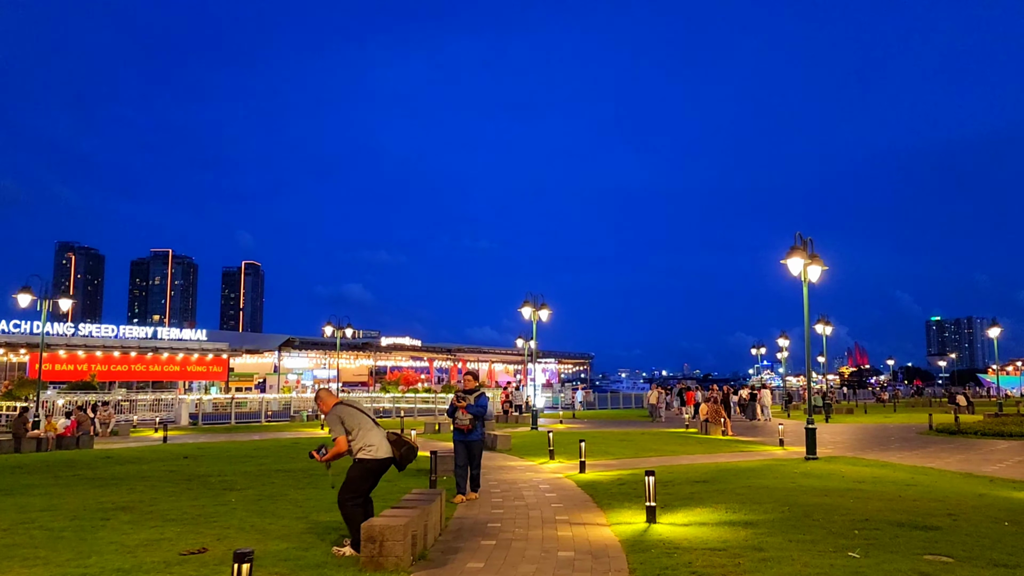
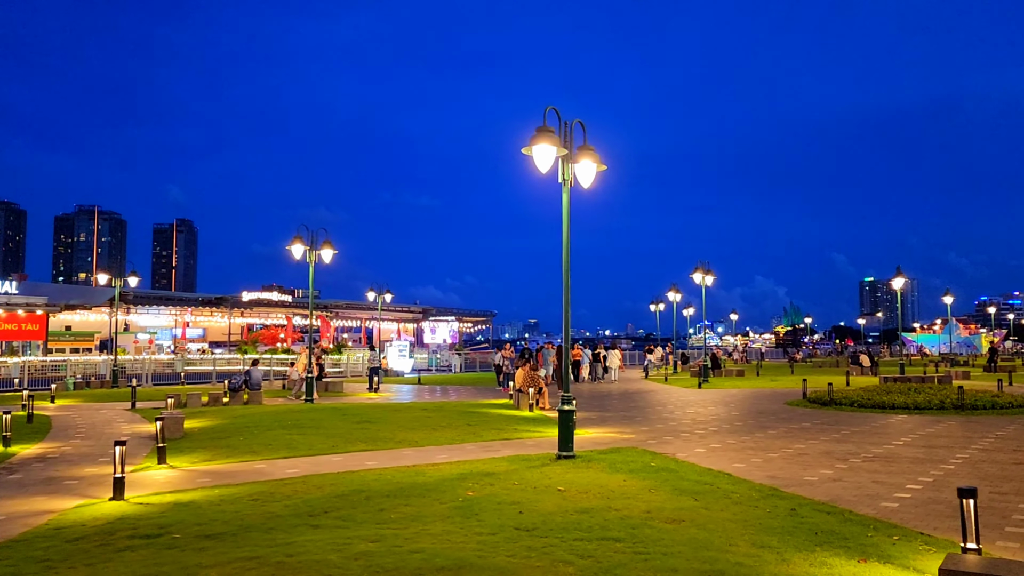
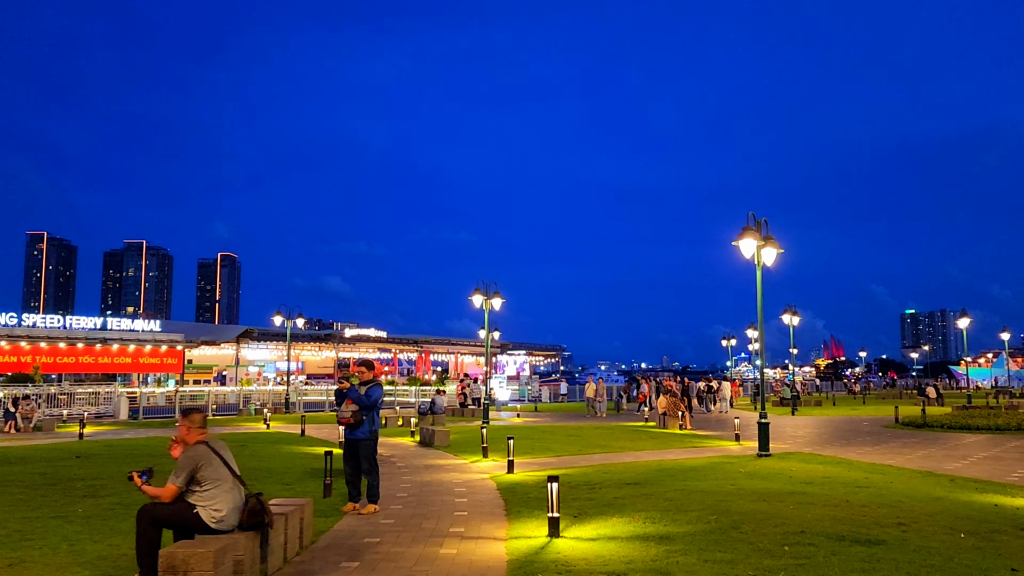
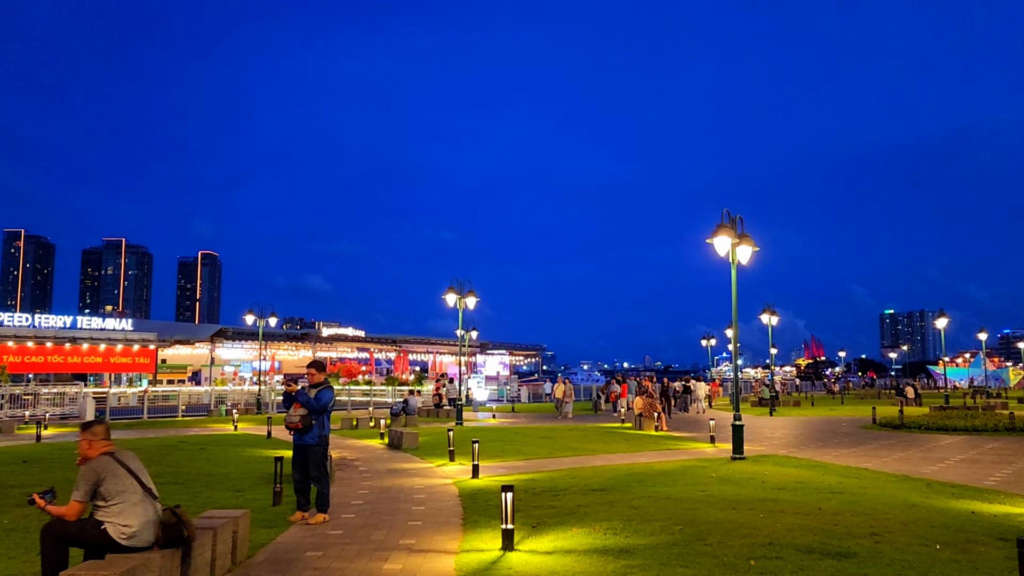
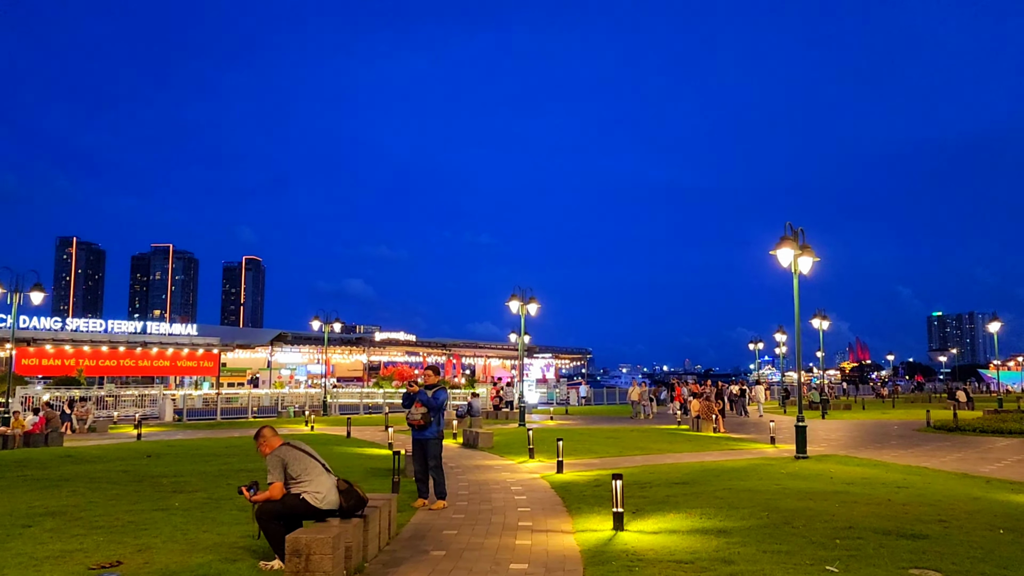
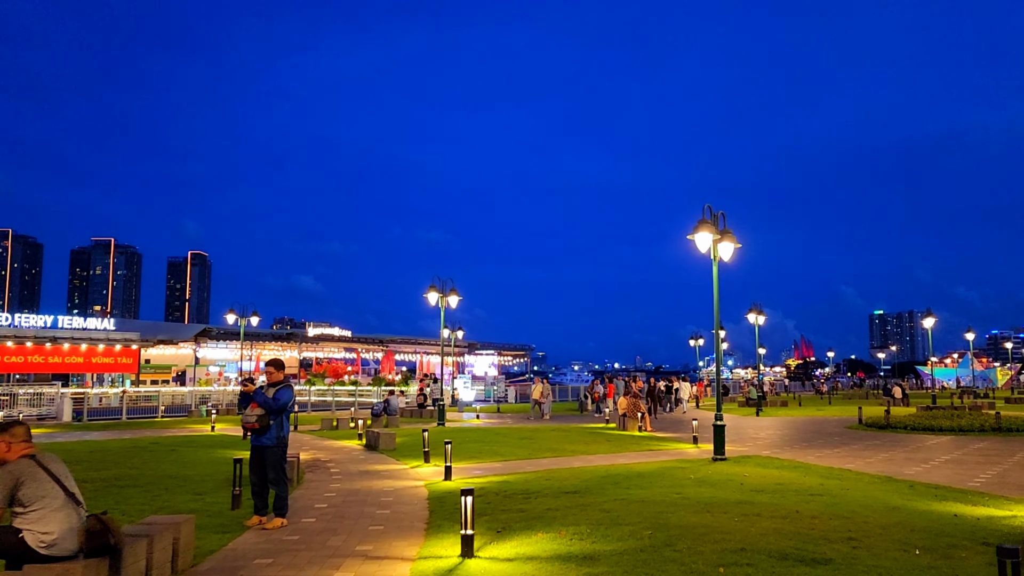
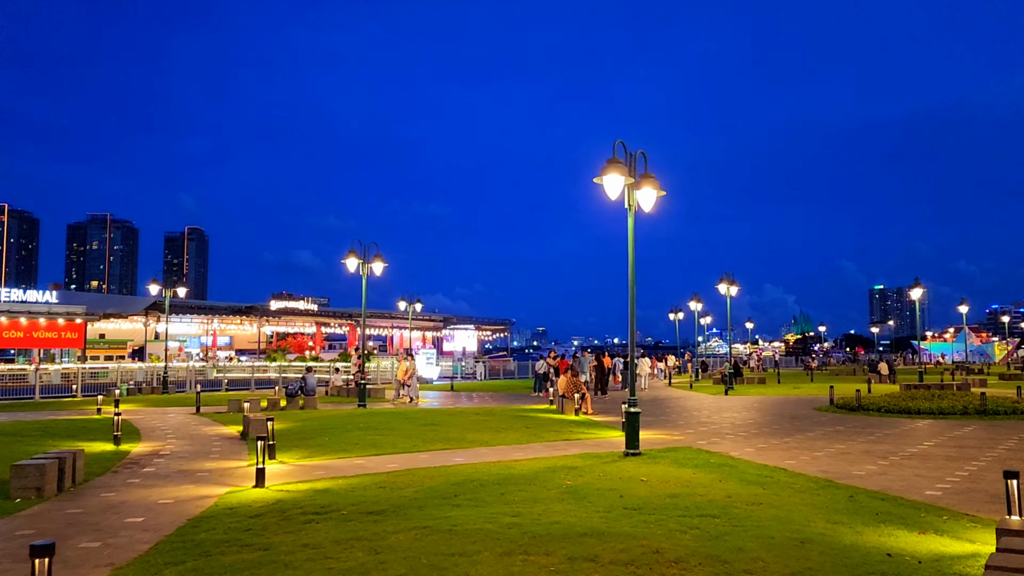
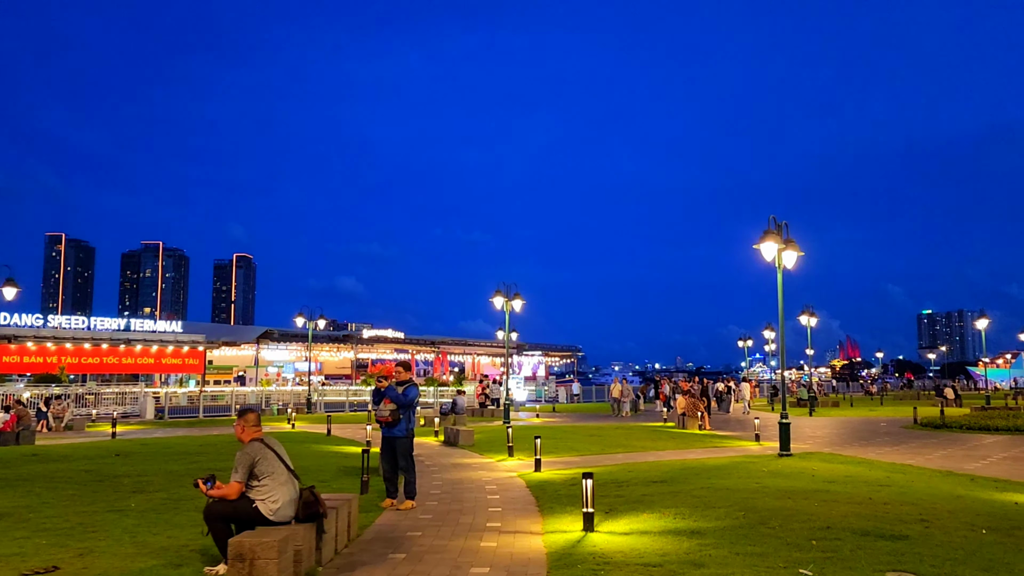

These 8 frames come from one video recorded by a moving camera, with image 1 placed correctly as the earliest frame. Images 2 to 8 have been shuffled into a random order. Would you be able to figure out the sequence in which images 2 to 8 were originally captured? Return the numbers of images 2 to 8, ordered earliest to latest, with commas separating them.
5, 8, 3, 4, 6, 7, 2
